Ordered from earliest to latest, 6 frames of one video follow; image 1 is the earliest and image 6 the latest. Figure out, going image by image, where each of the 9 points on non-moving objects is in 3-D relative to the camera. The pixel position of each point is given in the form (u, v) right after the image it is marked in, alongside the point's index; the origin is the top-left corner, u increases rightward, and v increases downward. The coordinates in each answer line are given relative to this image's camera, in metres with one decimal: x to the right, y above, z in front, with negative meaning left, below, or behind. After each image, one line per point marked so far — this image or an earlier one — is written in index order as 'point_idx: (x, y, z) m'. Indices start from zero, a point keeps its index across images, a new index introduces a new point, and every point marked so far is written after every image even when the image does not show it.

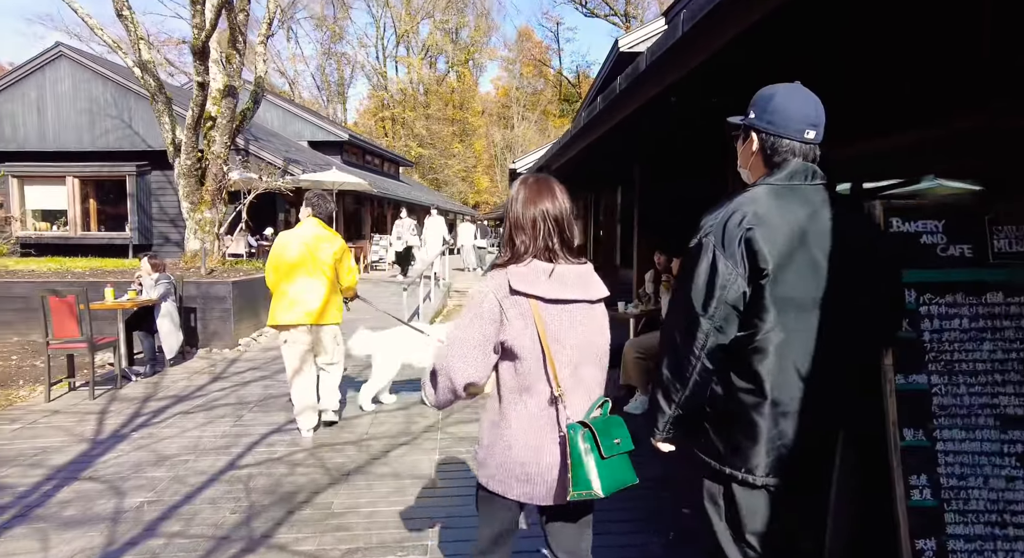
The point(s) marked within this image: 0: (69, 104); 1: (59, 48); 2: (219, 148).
0: (-12.8, +5.1, +18.0) m
1: (-12.7, +6.5, +17.6) m
2: (-4.6, +2.1, +9.8) m
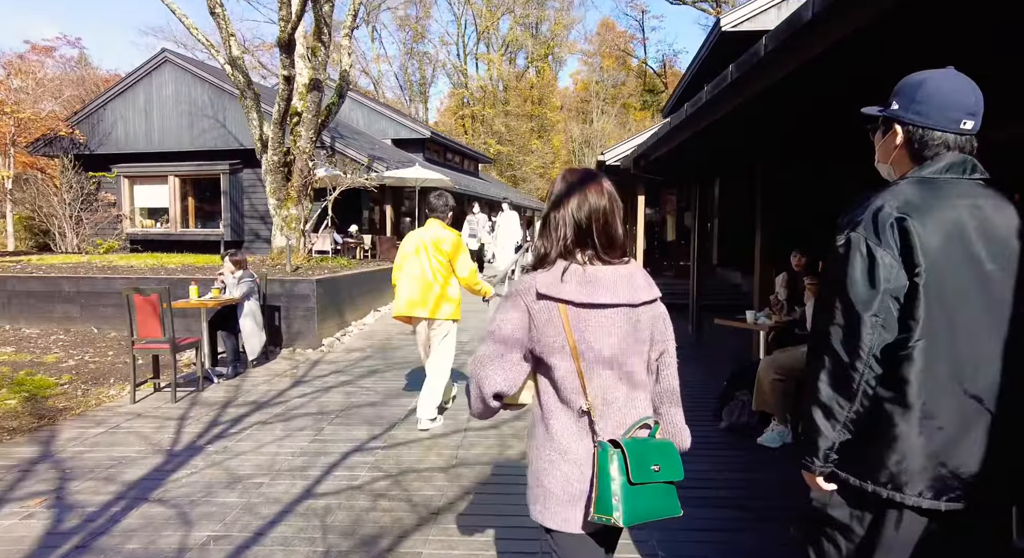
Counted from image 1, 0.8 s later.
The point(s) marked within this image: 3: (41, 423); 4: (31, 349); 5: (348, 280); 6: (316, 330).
0: (-10.3, +5.2, +18.8) m
1: (-10.3, +6.7, +18.4) m
2: (-3.2, +2.1, +9.7) m
3: (-3.5, -1.1, +4.6) m
4: (-5.2, -0.8, +6.8) m
5: (-2.1, 0.0, +8.1) m
6: (-2.2, -0.6, +7.1) m
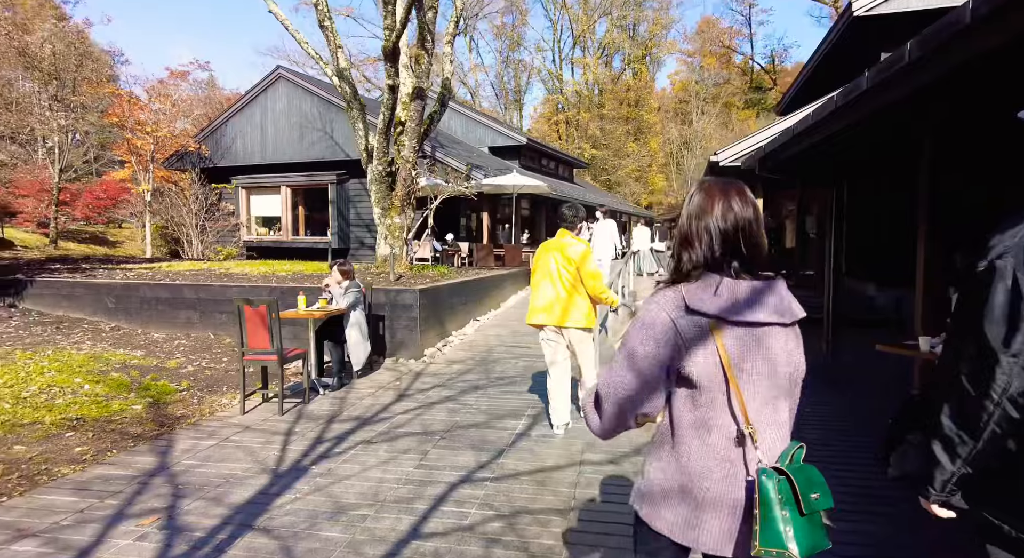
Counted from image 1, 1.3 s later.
0: (-7.3, +5.1, +19.9) m
1: (-7.3, +6.5, +19.5) m
2: (-1.6, +2.0, +9.8) m
3: (-2.6, -1.1, +4.7) m
4: (-4.1, -0.8, +7.1) m
5: (-0.8, -0.1, +8.0) m
6: (-1.1, -0.7, +7.0) m
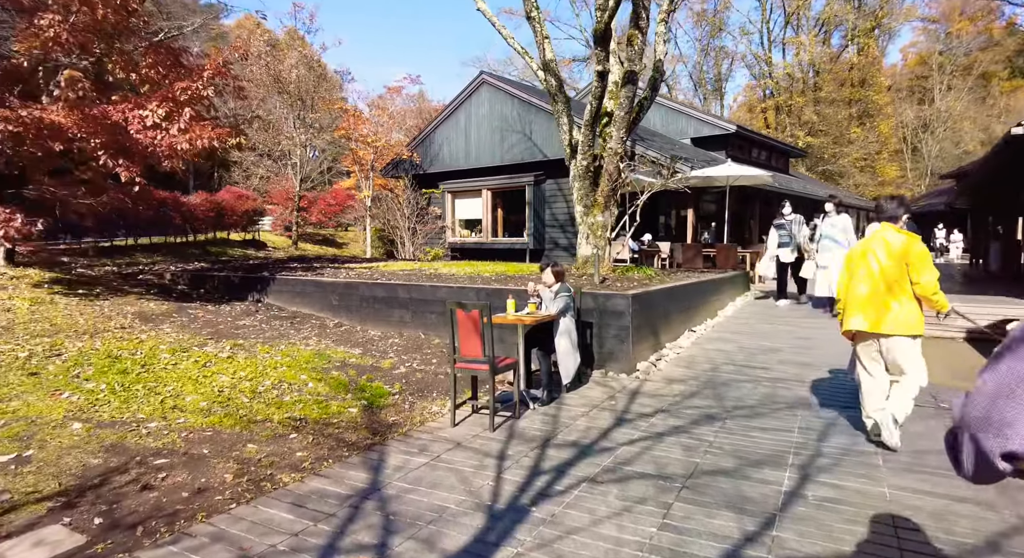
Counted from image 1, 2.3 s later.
0: (-0.8, +5.1, +20.4) m
1: (-1.0, +6.5, +20.0) m
2: (+1.5, +1.9, +9.0) m
3: (-1.0, -1.2, +4.5) m
4: (-1.6, -0.8, +7.3) m
5: (+1.7, -0.2, +7.1) m
6: (+1.2, -0.7, +6.2) m
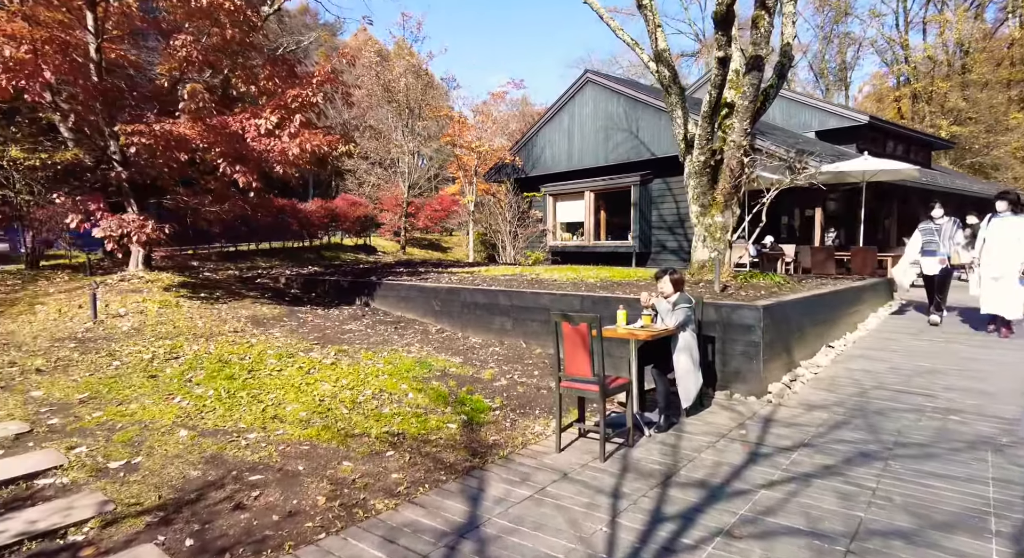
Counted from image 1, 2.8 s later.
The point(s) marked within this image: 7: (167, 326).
0: (+2.5, +4.9, +19.8) m
1: (+2.3, +6.4, +19.5) m
2: (+3.0, +1.8, +8.2) m
3: (-0.3, -1.2, +4.2) m
4: (-0.4, -0.9, +7.0) m
5: (+2.9, -0.2, +6.3) m
6: (+2.2, -0.8, +5.5) m
7: (-4.0, -0.5, +7.2) m
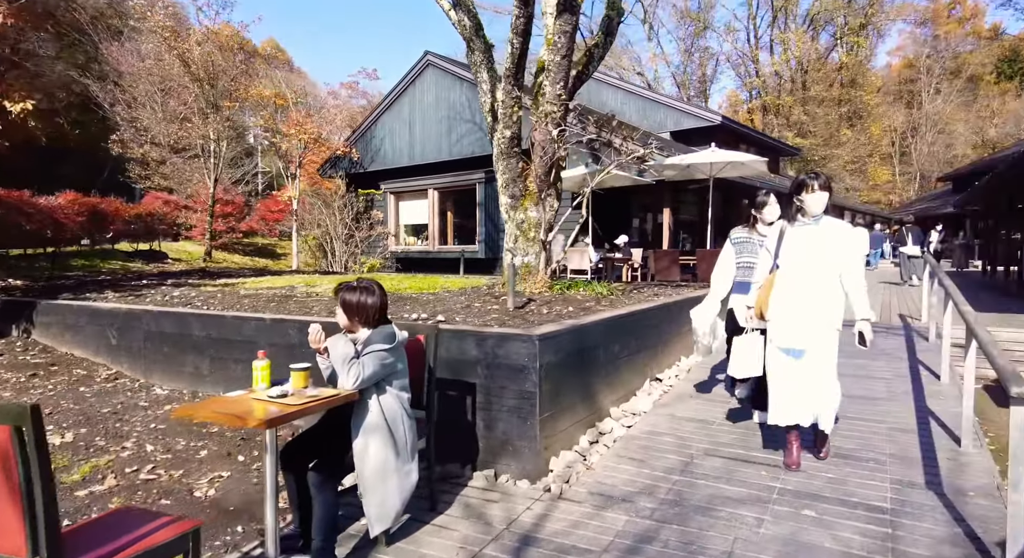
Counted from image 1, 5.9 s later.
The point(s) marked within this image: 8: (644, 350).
0: (-2.4, +4.7, +17.5) m
1: (-2.5, +6.1, +17.1) m
2: (+0.3, +1.7, +6.2) m
3: (-2.1, -1.3, +1.6) m
4: (-2.8, -1.1, +4.3) m
5: (+0.6, -0.3, +4.3) m
6: (+0.1, -0.9, +3.4) m
7: (-6.3, -0.7, +3.9) m
8: (+1.1, -0.6, +5.1) m
